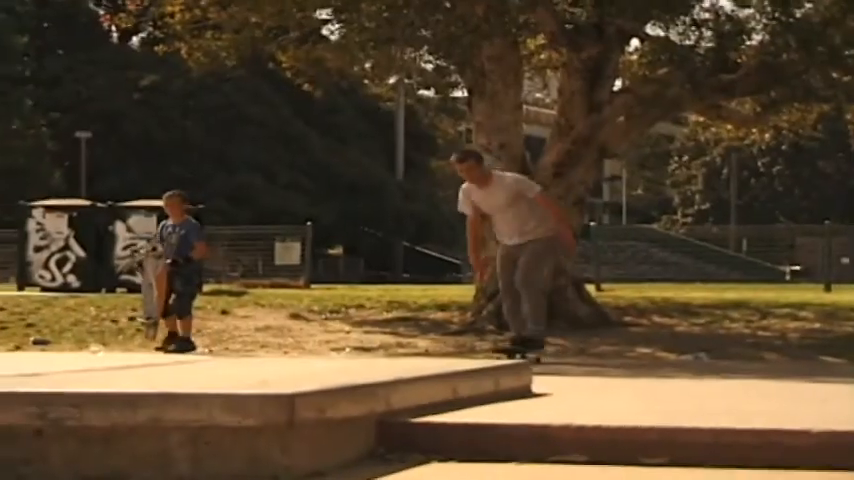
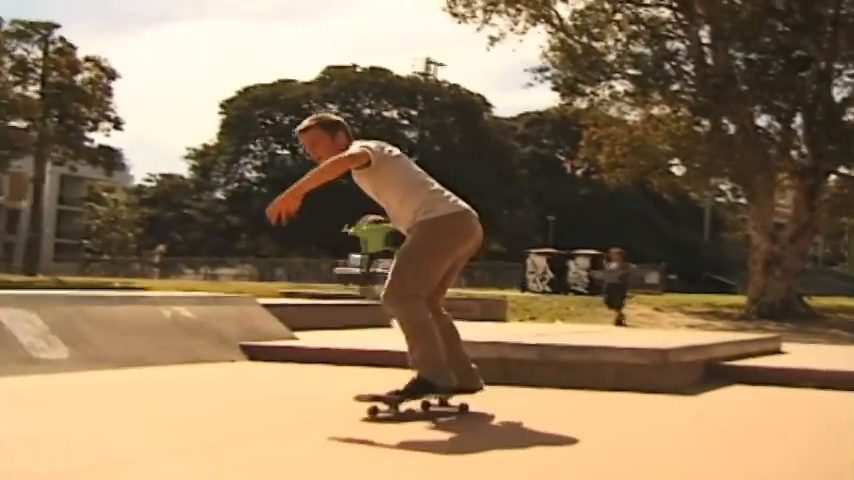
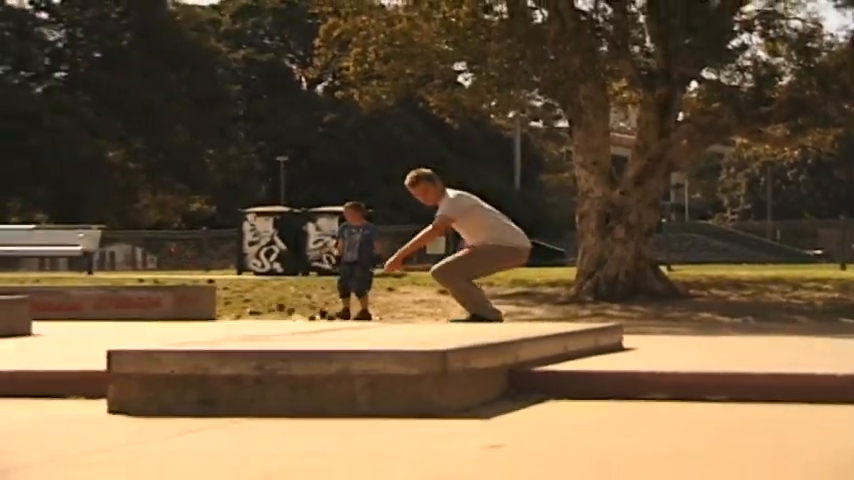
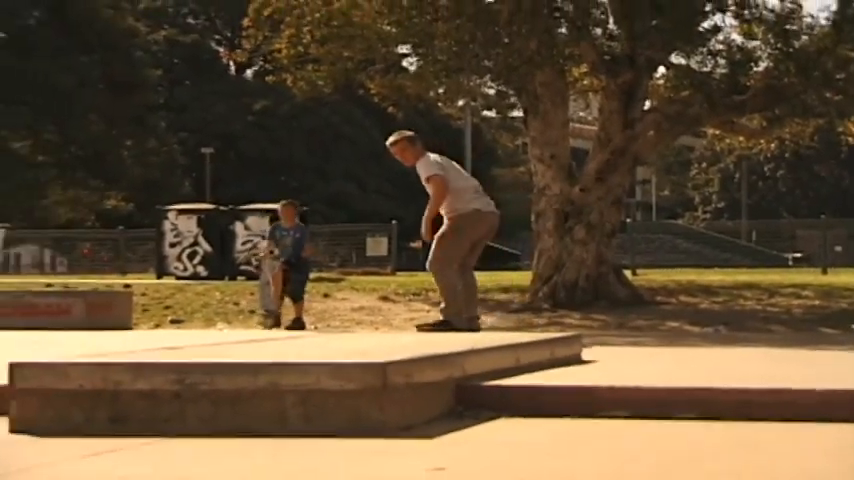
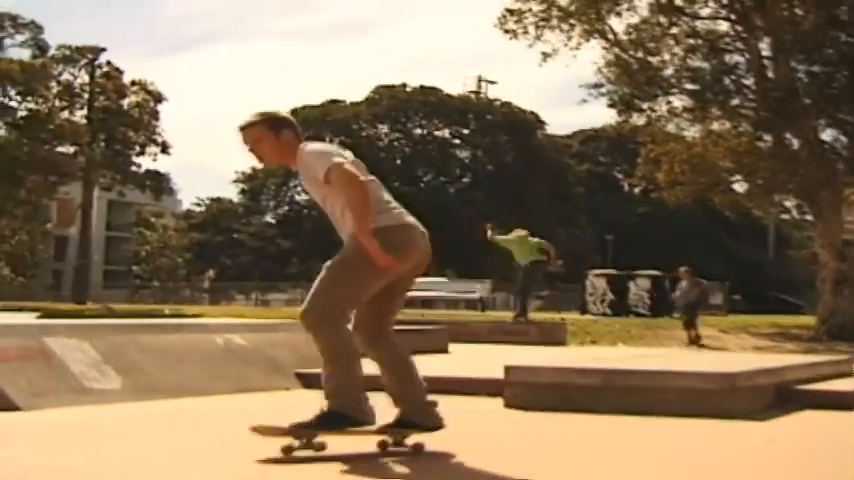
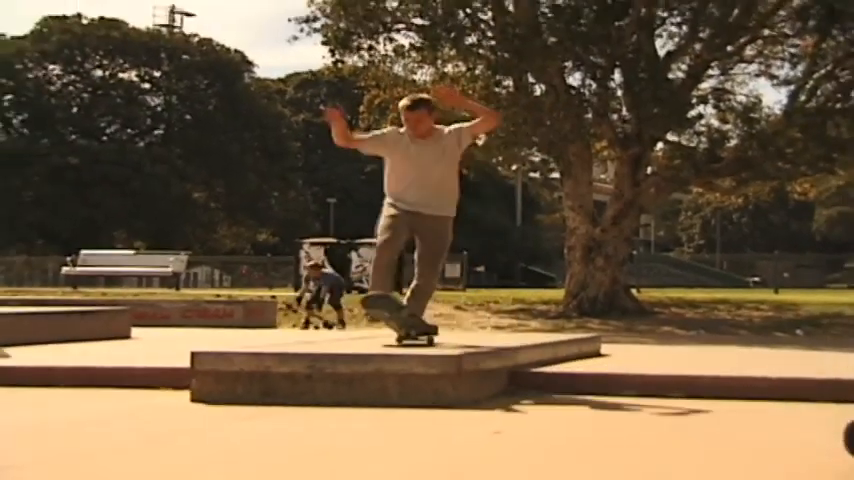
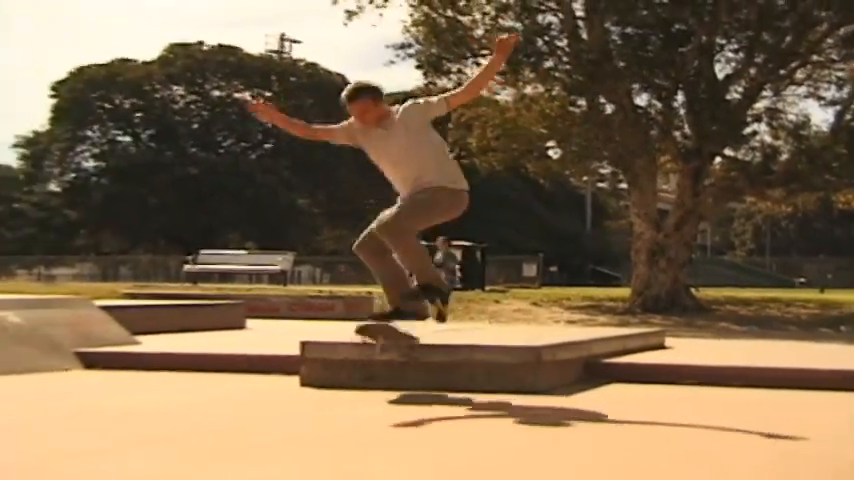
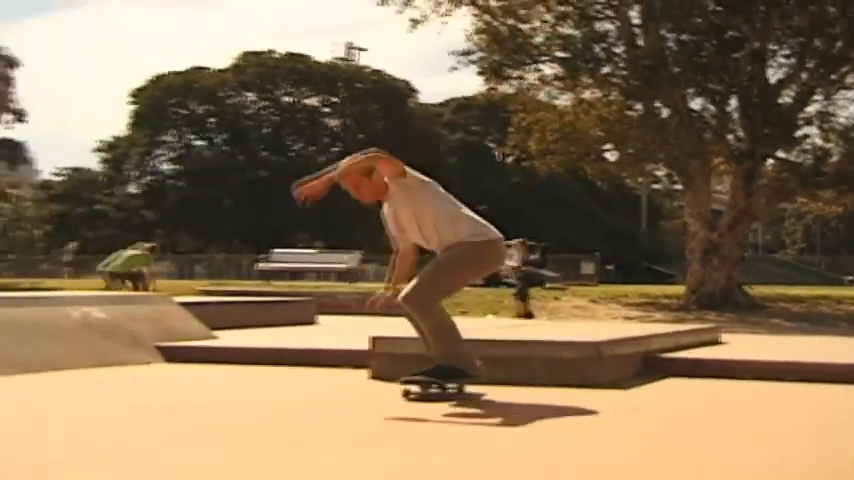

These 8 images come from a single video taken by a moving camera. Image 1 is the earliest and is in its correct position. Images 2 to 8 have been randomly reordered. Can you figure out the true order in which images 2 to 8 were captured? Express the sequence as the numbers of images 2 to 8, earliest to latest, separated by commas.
4, 3, 6, 7, 8, 2, 5
